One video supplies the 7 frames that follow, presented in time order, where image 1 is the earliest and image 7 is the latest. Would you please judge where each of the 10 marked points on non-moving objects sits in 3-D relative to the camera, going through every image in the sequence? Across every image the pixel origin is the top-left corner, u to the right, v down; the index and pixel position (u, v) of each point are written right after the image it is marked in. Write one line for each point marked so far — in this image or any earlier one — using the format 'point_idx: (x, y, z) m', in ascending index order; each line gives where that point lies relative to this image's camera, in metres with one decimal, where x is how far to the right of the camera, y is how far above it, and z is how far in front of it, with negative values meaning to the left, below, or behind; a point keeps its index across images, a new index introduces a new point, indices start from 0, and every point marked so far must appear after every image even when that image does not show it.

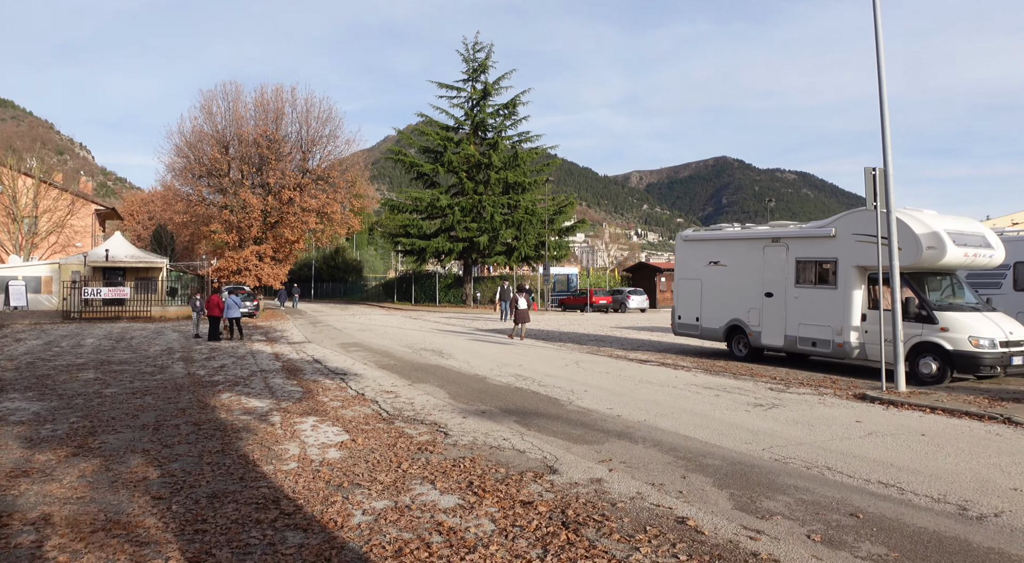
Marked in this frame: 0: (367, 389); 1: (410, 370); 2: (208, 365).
0: (-2.5, -1.8, +10.6) m
1: (-2.1, -1.8, +13.0) m
2: (-7.1, -1.9, +14.8) m
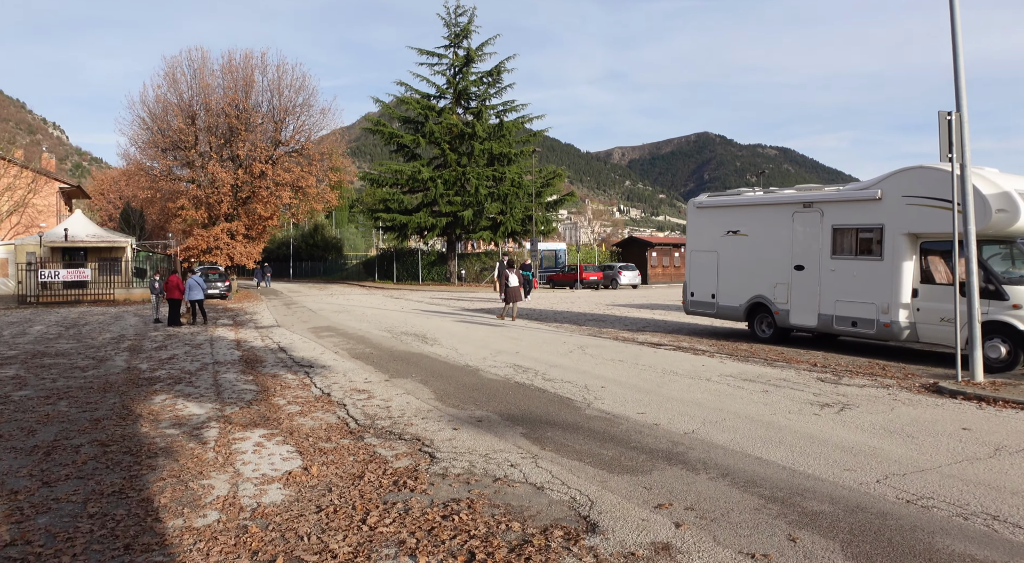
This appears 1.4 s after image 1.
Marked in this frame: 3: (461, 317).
0: (-2.5, -1.5, +8.7) m
1: (-2.2, -1.4, +11.1) m
2: (-7.2, -1.5, +12.8) m
3: (-1.6, -1.1, +19.7) m
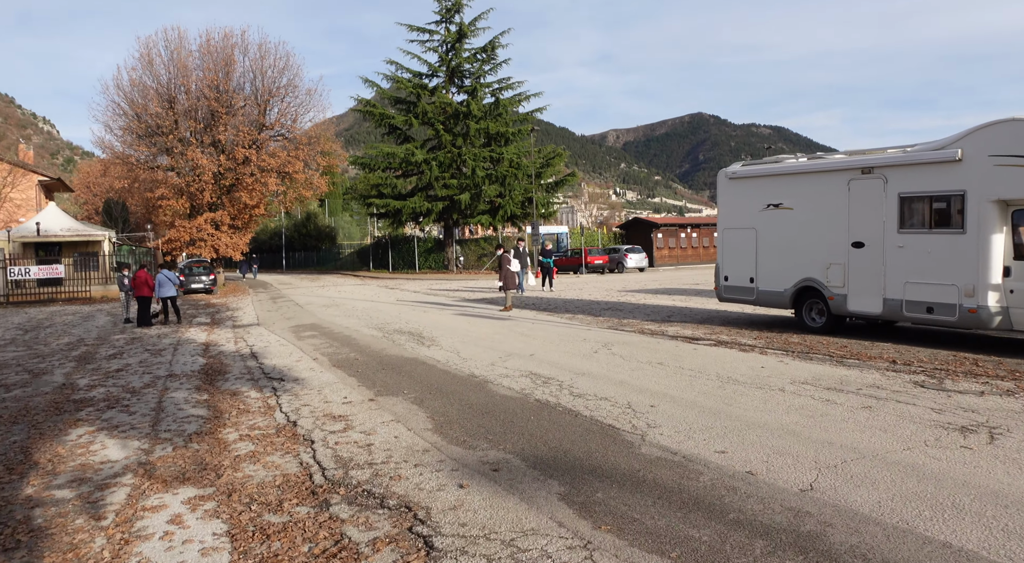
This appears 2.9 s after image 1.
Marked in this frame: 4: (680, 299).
0: (-2.2, -1.4, +6.8) m
1: (-2.0, -1.3, +9.2) m
2: (-7.0, -1.5, +10.8) m
3: (-1.4, -0.8, +17.8) m
4: (+5.1, -0.7, +19.1) m
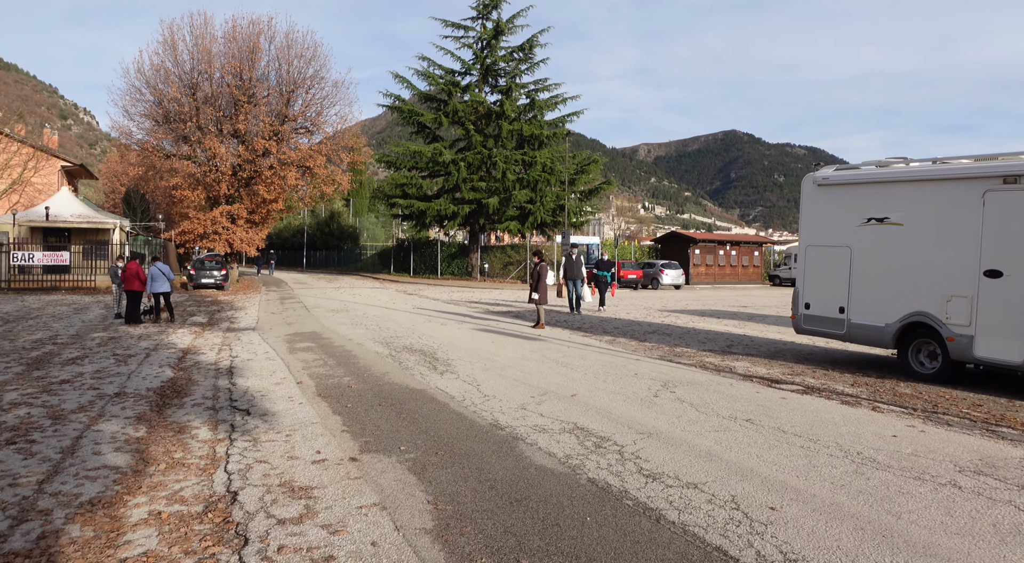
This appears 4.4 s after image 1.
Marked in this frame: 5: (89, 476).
0: (-1.9, -1.5, +4.7) m
1: (-1.5, -1.4, +7.1) m
2: (-6.6, -1.3, +8.9) m
3: (-0.7, -1.1, +15.7) m
4: (+5.9, -1.3, +16.7) m
5: (-3.3, -1.5, +4.9) m
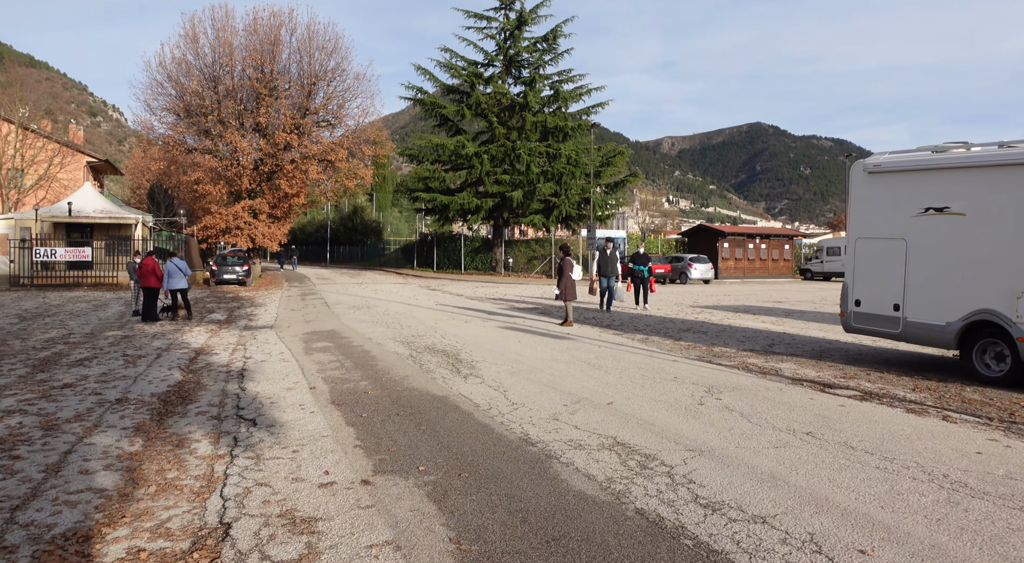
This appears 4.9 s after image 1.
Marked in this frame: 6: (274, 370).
0: (-1.7, -1.5, +4.1) m
1: (-1.2, -1.3, +6.5) m
2: (-6.2, -1.3, +8.5) m
3: (-0.1, -1.0, +15.0) m
4: (+6.5, -1.1, +15.8) m
5: (-3.0, -1.5, +4.4) m
6: (-3.4, -1.3, +9.0) m
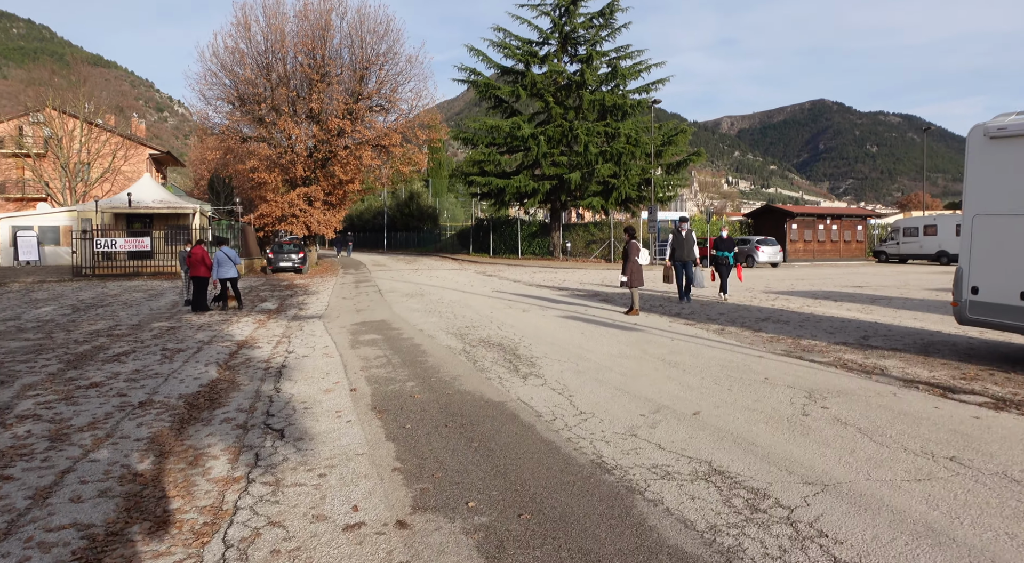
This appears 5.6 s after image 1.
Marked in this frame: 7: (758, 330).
0: (-1.3, -1.4, +3.3) m
1: (-0.6, -1.2, +5.6) m
2: (-5.4, -1.2, +8.0) m
3: (+1.2, -0.6, +13.9) m
4: (+7.9, -0.8, +14.2) m
5: (-2.6, -1.5, +3.6) m
6: (-2.6, -1.1, +8.2) m
7: (+4.7, -0.9, +12.1) m
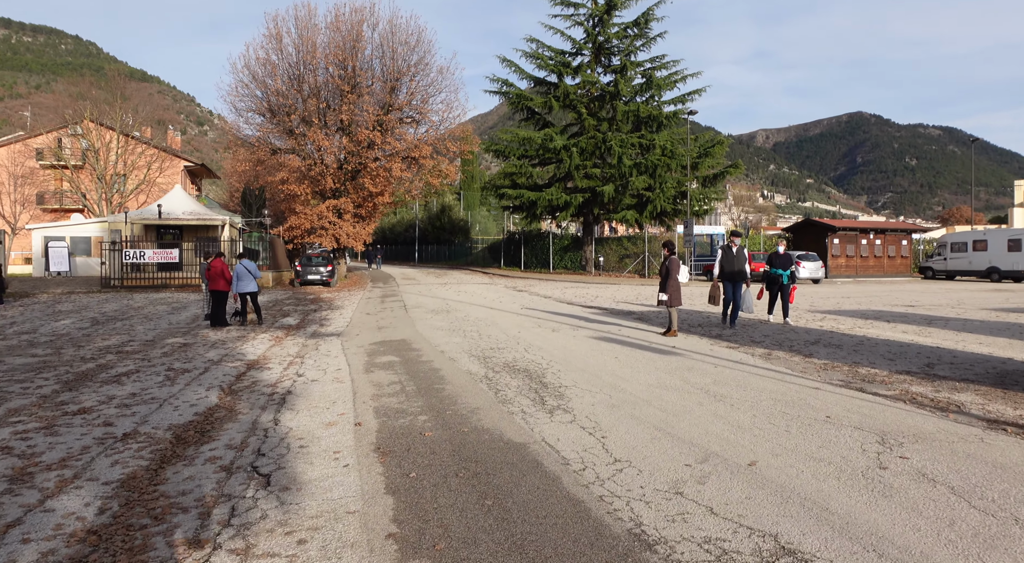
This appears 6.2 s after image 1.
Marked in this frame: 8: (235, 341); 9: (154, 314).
0: (-1.3, -1.6, +2.5) m
1: (-0.5, -1.4, +4.8) m
2: (-5.1, -1.4, +7.4) m
3: (+1.8, -1.0, +13.1) m
4: (+8.5, -1.2, +13.0) m
5: (-2.6, -1.6, +2.9) m
6: (-2.3, -1.3, +7.5) m
7: (+5.2, -1.2, +11.1) m
8: (-5.5, -1.2, +12.5) m
9: (-9.7, -0.9, +17.1) m
